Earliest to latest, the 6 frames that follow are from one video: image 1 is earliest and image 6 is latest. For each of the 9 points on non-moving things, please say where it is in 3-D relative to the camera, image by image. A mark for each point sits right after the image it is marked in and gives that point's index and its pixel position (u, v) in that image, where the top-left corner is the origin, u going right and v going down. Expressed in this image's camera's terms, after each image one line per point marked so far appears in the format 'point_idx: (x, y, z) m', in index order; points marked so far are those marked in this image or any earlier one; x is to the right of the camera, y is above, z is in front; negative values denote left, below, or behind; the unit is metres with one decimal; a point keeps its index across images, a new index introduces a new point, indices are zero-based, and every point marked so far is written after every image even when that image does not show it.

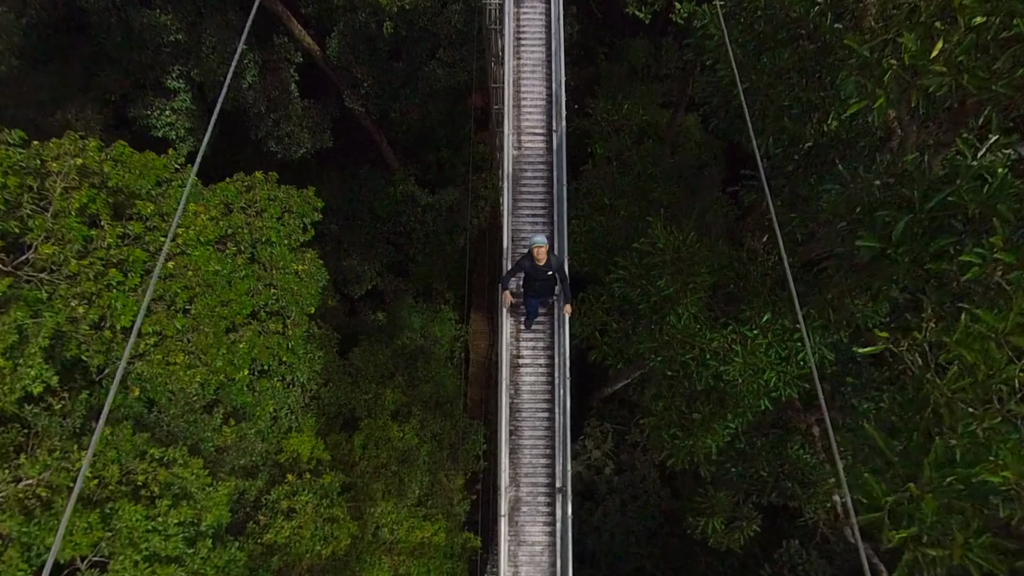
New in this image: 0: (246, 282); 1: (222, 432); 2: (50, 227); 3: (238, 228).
0: (-3.2, +0.1, +6.2) m
1: (-3.2, -1.6, +5.7) m
2: (-4.6, +0.6, +5.1) m
3: (-3.4, +0.8, +6.4) m
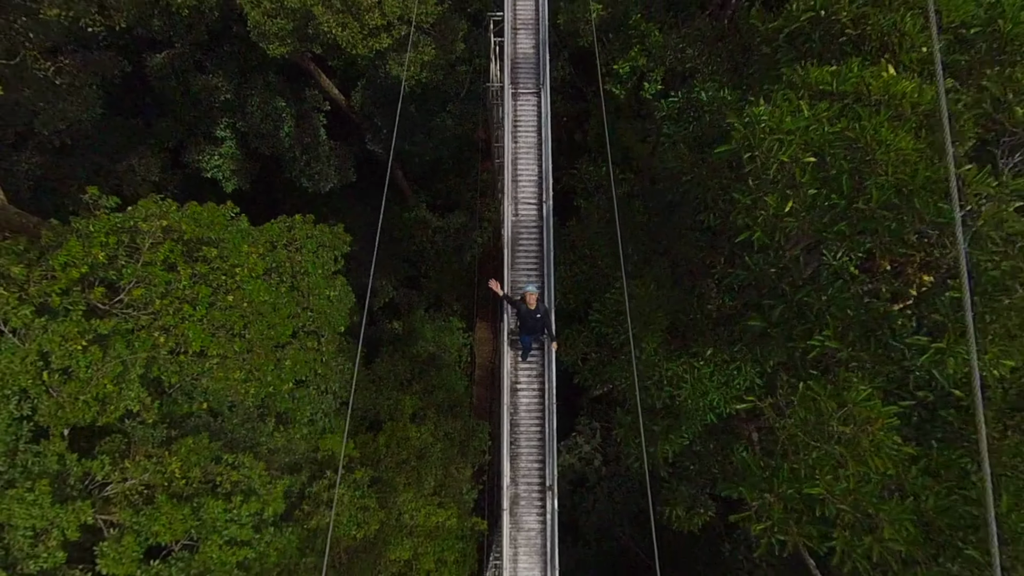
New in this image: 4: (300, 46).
0: (-3.2, -0.3, +7.4) m
1: (-3.2, -2.0, +6.9) m
2: (-4.6, +0.2, +6.3) m
3: (-3.4, +0.4, +7.6) m
4: (-2.7, +3.0, +6.1) m
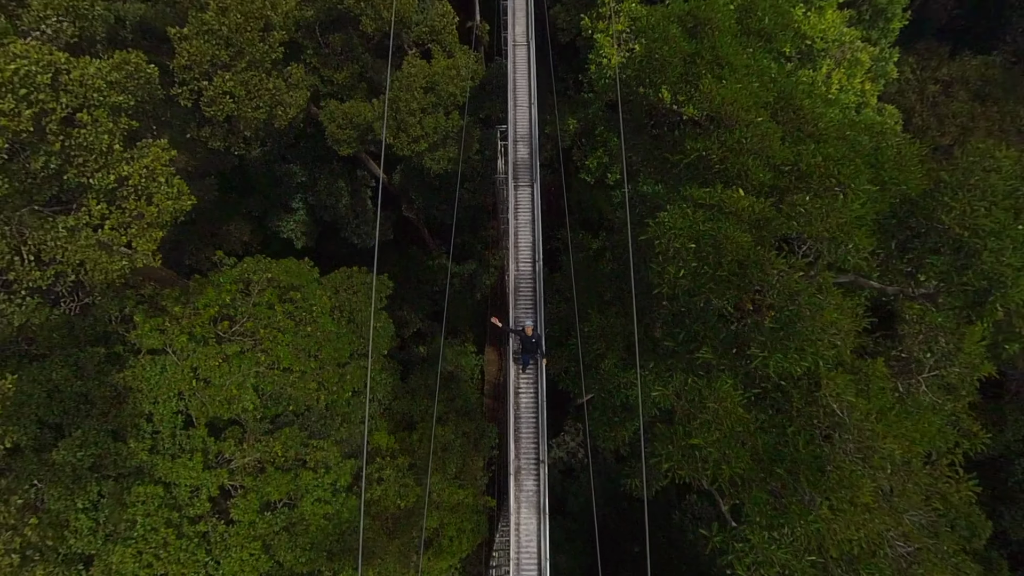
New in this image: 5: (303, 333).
0: (-3.2, -1.0, +10.0) m
1: (-3.2, -2.6, +9.4) m
2: (-4.5, -0.4, +8.9) m
3: (-3.4, -0.3, +10.2) m
4: (-2.6, +2.4, +8.9) m
5: (-3.8, -0.8, +9.4) m
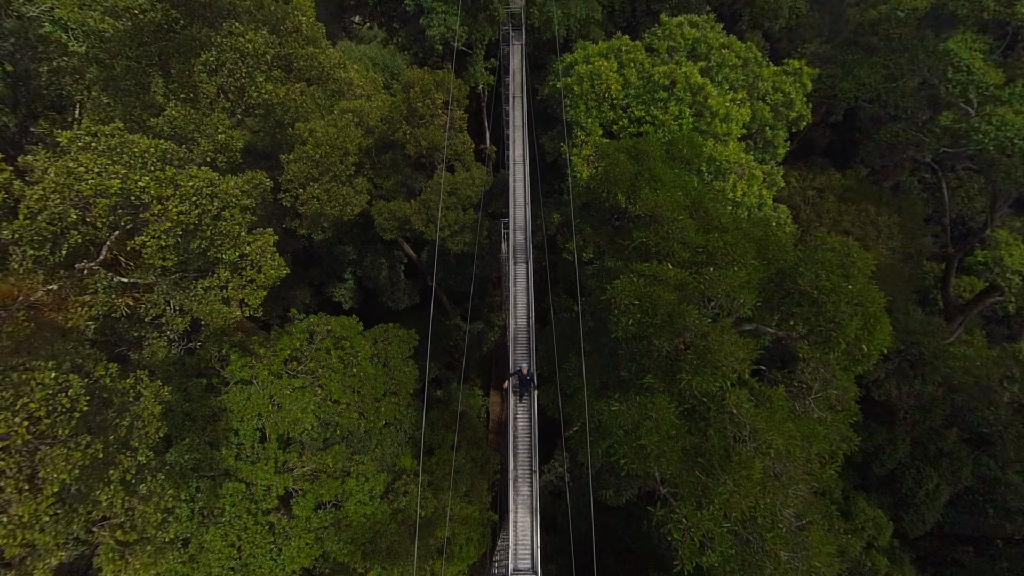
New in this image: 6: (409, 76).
0: (-3.2, -2.2, +12.6) m
1: (-3.2, -3.8, +11.8) m
2: (-4.5, -1.5, +11.7) m
3: (-3.4, -1.6, +13.0) m
4: (-2.6, +1.3, +12.1) m
5: (-3.8, -2.0, +12.1) m
6: (-2.2, +4.7, +11.3) m
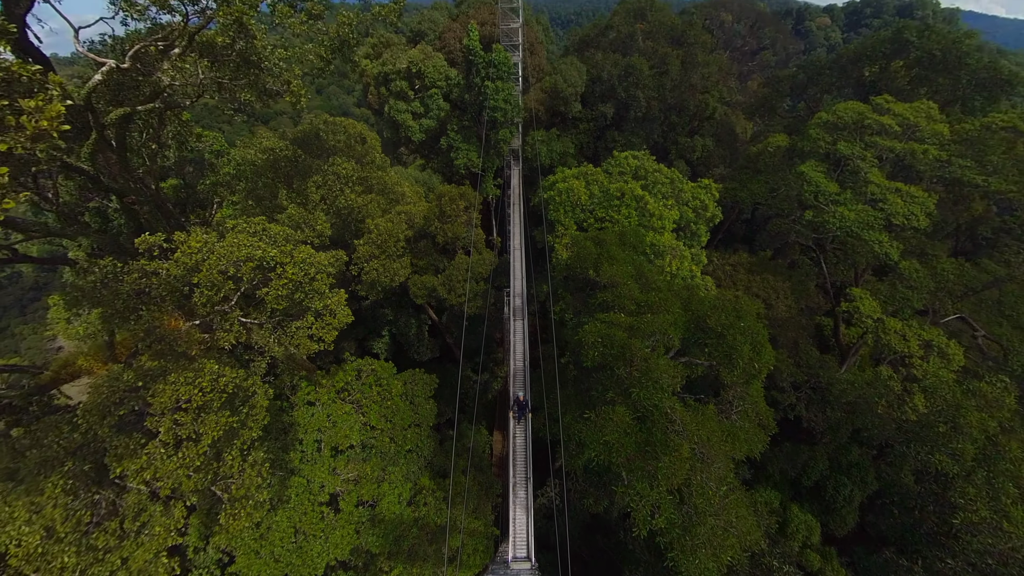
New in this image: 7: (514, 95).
0: (-3.2, -3.9, +16.0) m
1: (-3.2, -5.2, +14.8) m
2: (-4.5, -3.0, +15.2) m
3: (-3.3, -3.4, +16.4) m
4: (-2.6, -0.4, +16.2) m
5: (-3.8, -3.6, +15.5) m
6: (-2.2, +3.1, +16.3) m
7: (+0.1, +5.9, +15.6) m
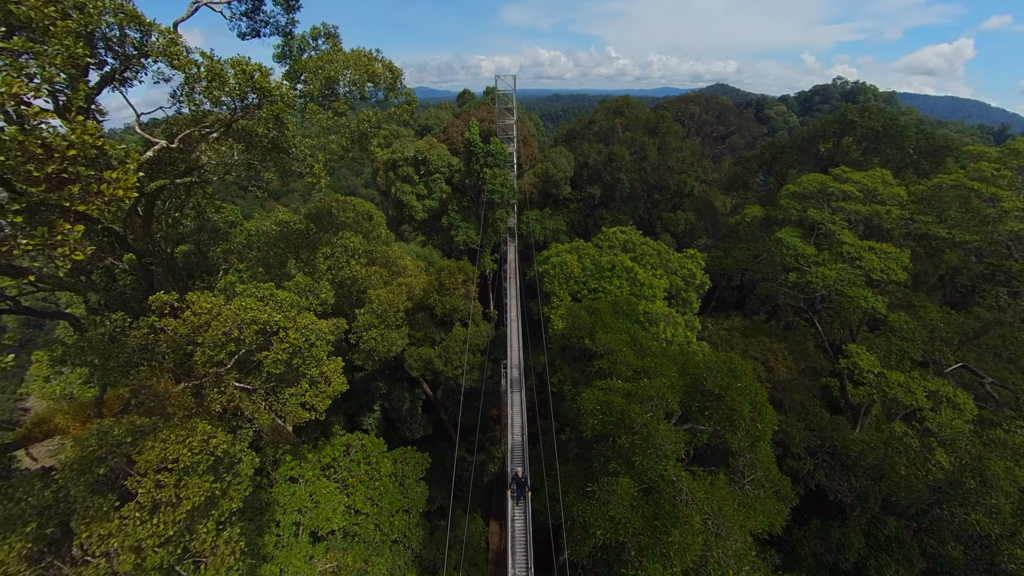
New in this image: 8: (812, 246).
0: (-3.2, -6.0, +14.9) m
1: (-3.3, -6.9, +13.4) m
2: (-4.6, -4.9, +14.4) m
3: (-3.4, -5.6, +15.5) m
4: (-2.7, -2.6, +16.1) m
5: (-3.9, -5.5, +14.5) m
6: (-2.3, +0.7, +17.1) m
7: (-0.1, +3.6, +17.2) m
8: (+8.4, +1.2, +14.5) m
